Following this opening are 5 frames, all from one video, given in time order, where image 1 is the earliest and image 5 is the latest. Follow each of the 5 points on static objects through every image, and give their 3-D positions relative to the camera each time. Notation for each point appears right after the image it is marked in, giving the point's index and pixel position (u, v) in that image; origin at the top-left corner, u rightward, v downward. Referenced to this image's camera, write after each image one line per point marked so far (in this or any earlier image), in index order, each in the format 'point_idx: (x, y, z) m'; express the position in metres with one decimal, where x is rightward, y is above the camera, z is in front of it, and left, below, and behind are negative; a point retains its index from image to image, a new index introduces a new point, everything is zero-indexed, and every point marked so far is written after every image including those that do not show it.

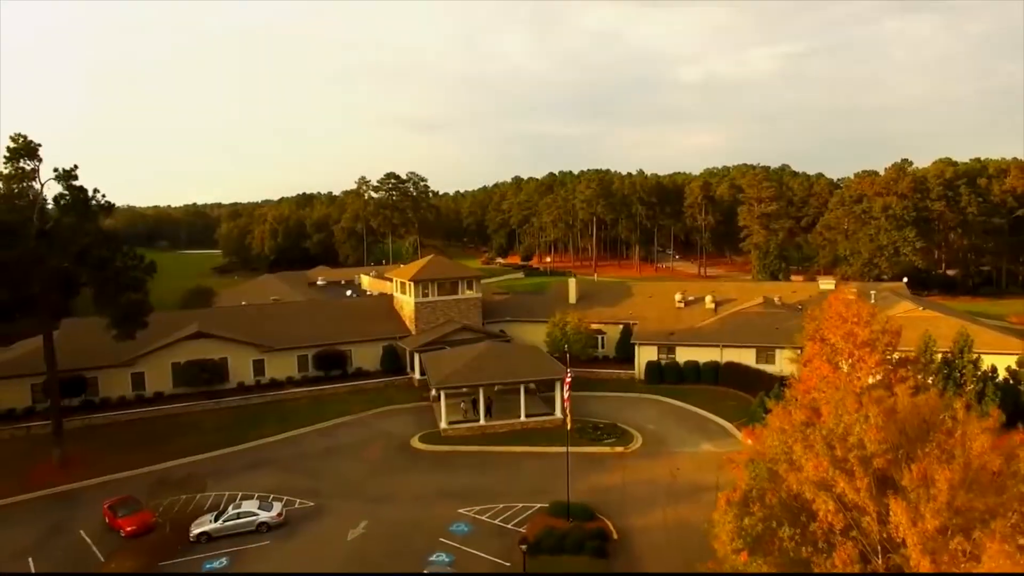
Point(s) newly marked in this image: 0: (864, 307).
0: (+9.0, -0.4, +17.1) m
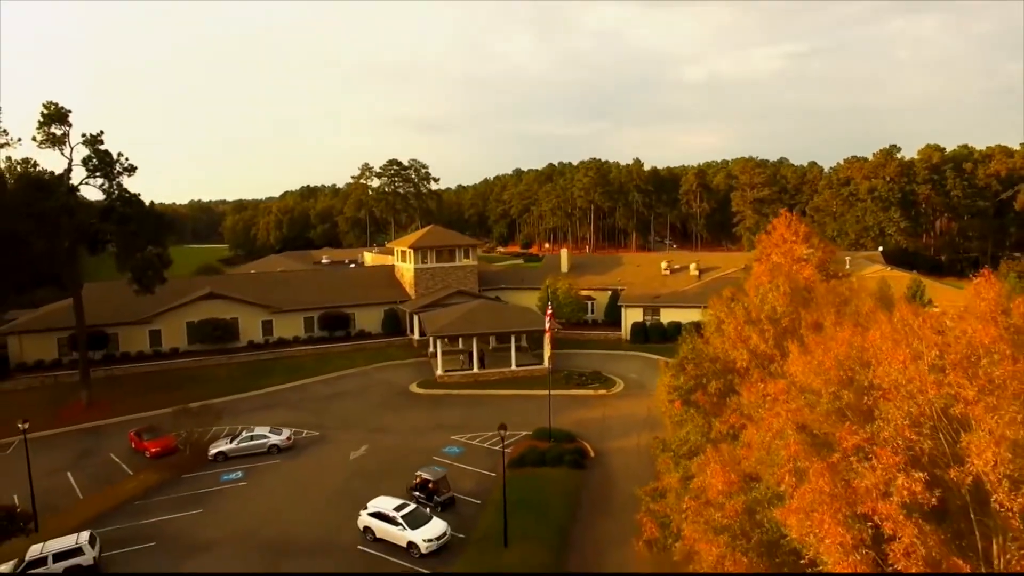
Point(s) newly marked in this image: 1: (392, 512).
0: (+8.5, +1.8, +19.5) m
1: (-3.5, -6.5, +19.5) m
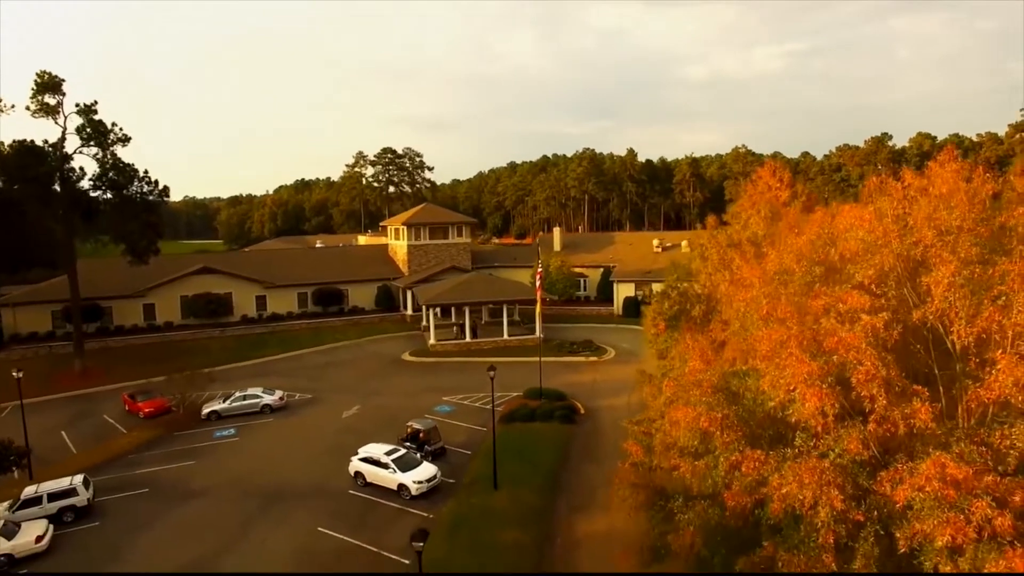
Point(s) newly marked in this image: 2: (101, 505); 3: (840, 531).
0: (+8.1, +3.3, +19.8) m
1: (-3.8, -5.0, +19.7) m
2: (-11.8, -6.2, +19.2) m
3: (+3.7, -2.6, +7.5) m
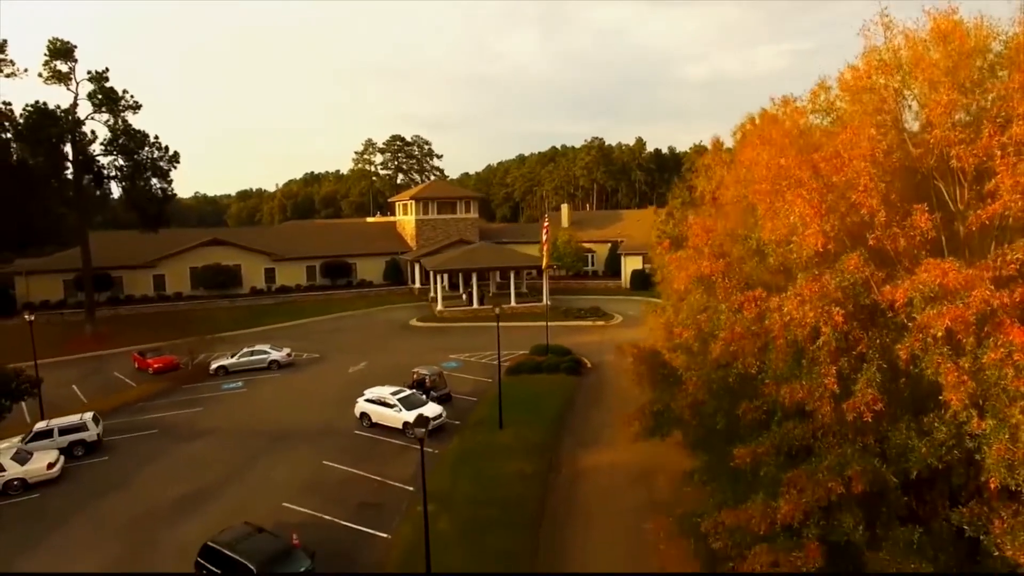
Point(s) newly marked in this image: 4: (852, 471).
0: (+8.3, +5.1, +19.8) m
1: (-3.6, -3.2, +19.8) m
2: (-11.6, -4.5, +19.4) m
3: (+3.7, -0.8, +7.5) m
4: (+3.5, -1.8, +6.9) m
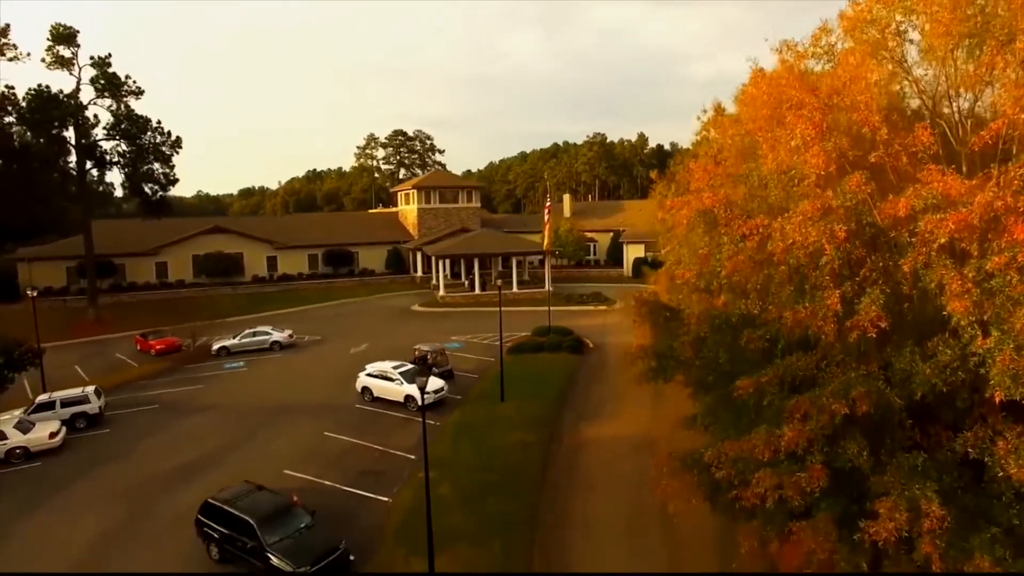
0: (+8.4, +5.8, +19.7) m
1: (-3.6, -2.5, +19.8) m
2: (-11.6, -3.7, +19.4) m
3: (+3.7, -0.1, +7.4) m
4: (+3.5, -1.1, +6.8) m
